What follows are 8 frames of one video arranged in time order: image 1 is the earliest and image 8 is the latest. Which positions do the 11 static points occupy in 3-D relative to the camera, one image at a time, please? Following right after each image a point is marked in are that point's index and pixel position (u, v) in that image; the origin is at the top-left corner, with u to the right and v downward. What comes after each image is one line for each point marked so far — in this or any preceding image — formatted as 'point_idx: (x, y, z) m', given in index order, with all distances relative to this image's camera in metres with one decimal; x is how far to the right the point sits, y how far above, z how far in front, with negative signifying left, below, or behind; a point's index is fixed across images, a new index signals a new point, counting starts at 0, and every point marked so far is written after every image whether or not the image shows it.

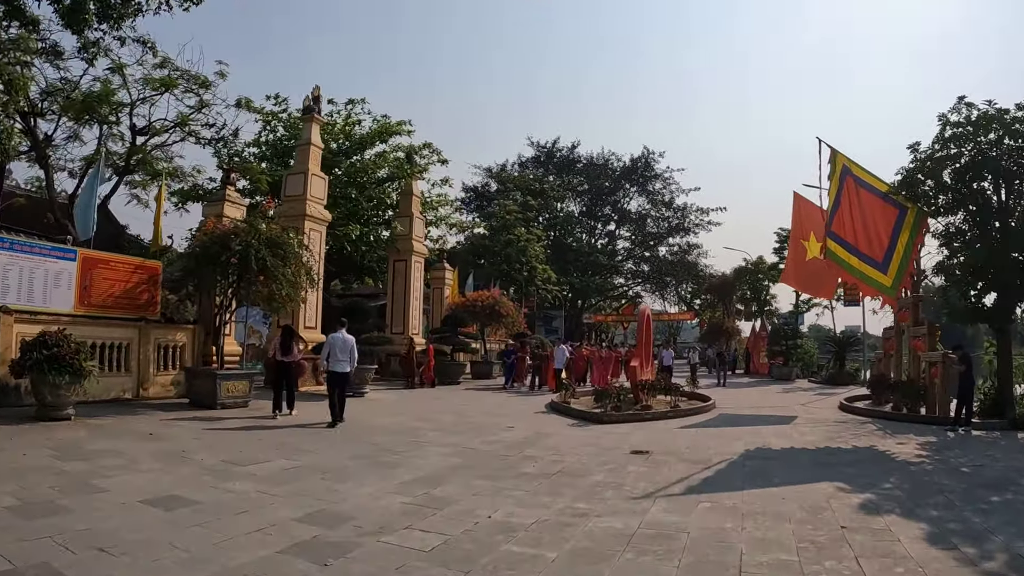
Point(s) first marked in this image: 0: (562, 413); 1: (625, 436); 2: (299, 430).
0: (+0.9, -2.4, +13.3) m
1: (+1.7, -2.2, +10.4) m
2: (-3.2, -2.1, +10.6) m
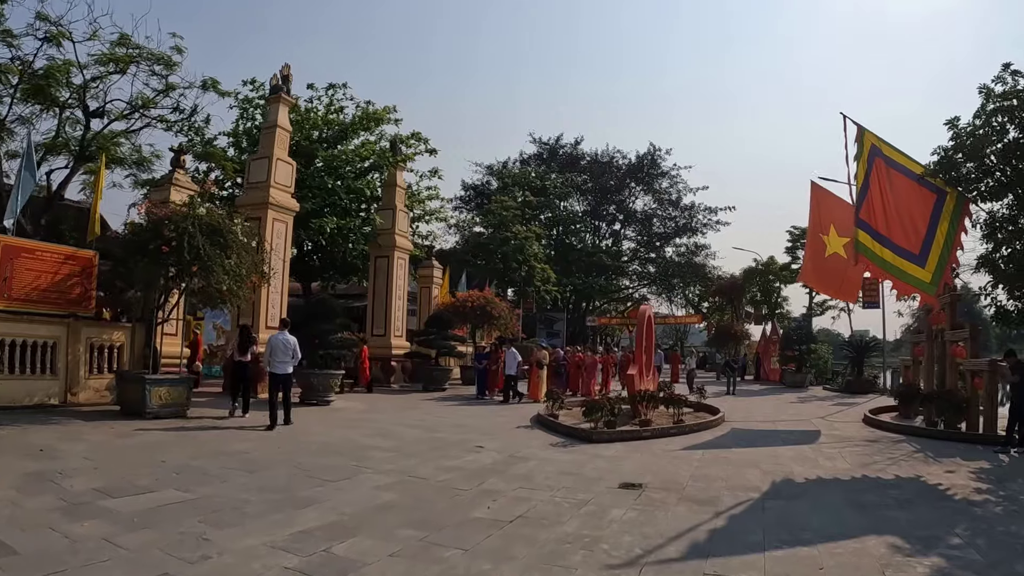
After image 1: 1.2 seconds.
0: (+0.5, -2.3, +11.5) m
1: (+1.2, -2.1, +8.6) m
2: (-3.6, -2.0, +8.9) m
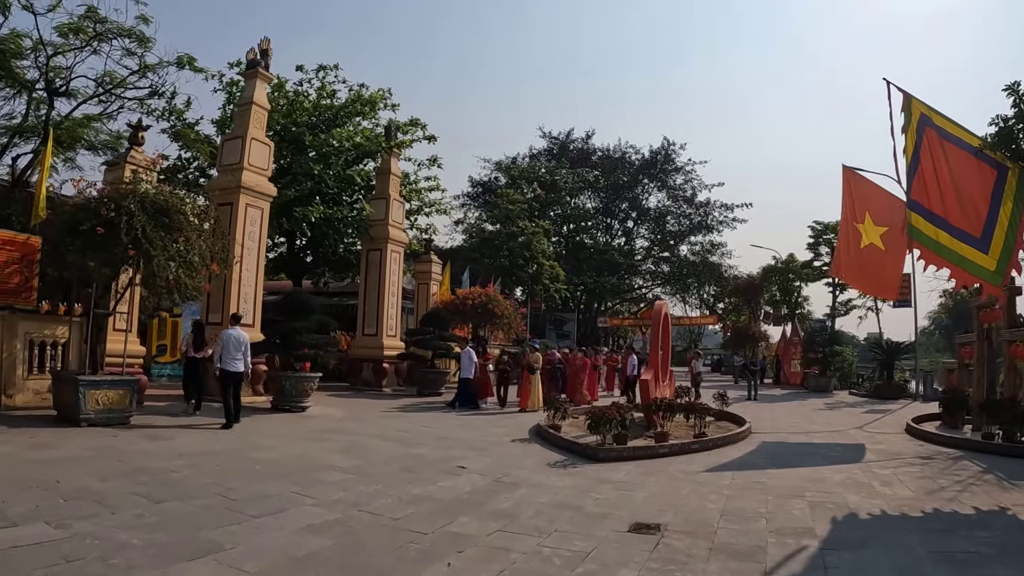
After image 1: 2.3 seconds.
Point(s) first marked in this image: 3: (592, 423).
0: (+0.5, -2.2, +9.8) m
1: (+1.1, -1.9, +6.9) m
2: (-3.7, -1.9, +7.3) m
3: (+1.0, -1.7, +8.7) m
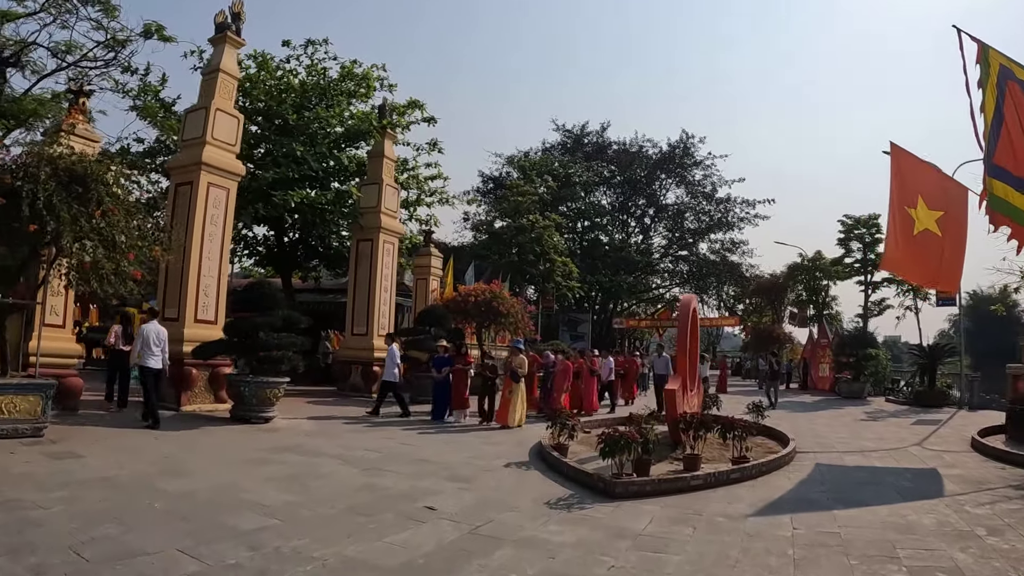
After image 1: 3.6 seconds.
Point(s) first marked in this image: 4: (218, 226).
0: (+0.4, -2.0, +7.9) m
1: (+1.0, -1.8, +5.0) m
2: (-3.9, -1.7, +5.4) m
3: (+0.9, -1.6, +6.8) m
4: (-4.8, +1.0, +11.8) m
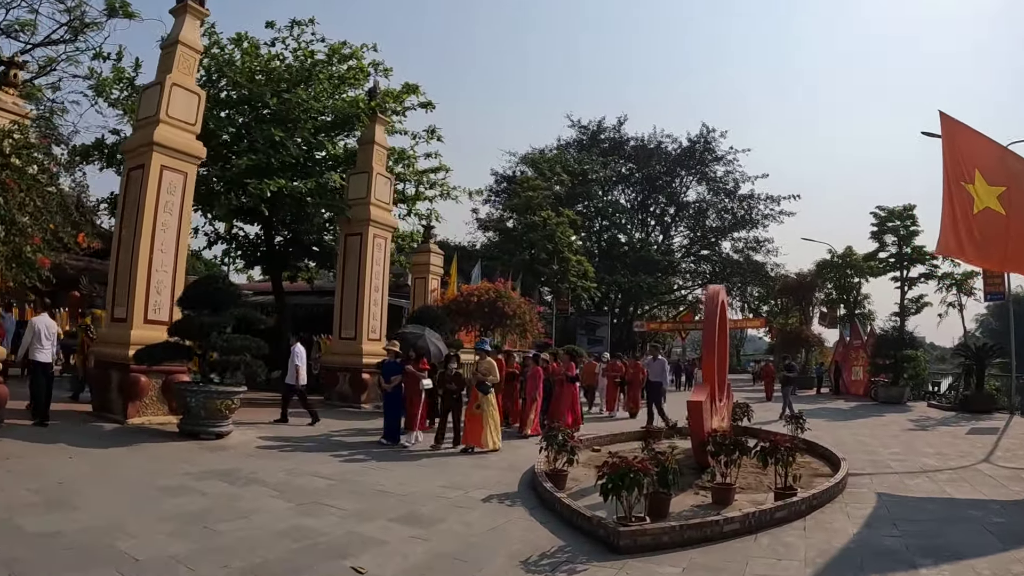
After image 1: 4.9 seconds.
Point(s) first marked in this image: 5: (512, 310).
0: (+0.2, -1.9, +6.2) m
1: (+0.7, -1.6, +3.3) m
2: (-4.1, -1.6, +3.9) m
3: (+0.7, -1.4, +5.1) m
4: (-4.9, +1.1, +10.3) m
5: (0.0, -0.6, +18.7) m
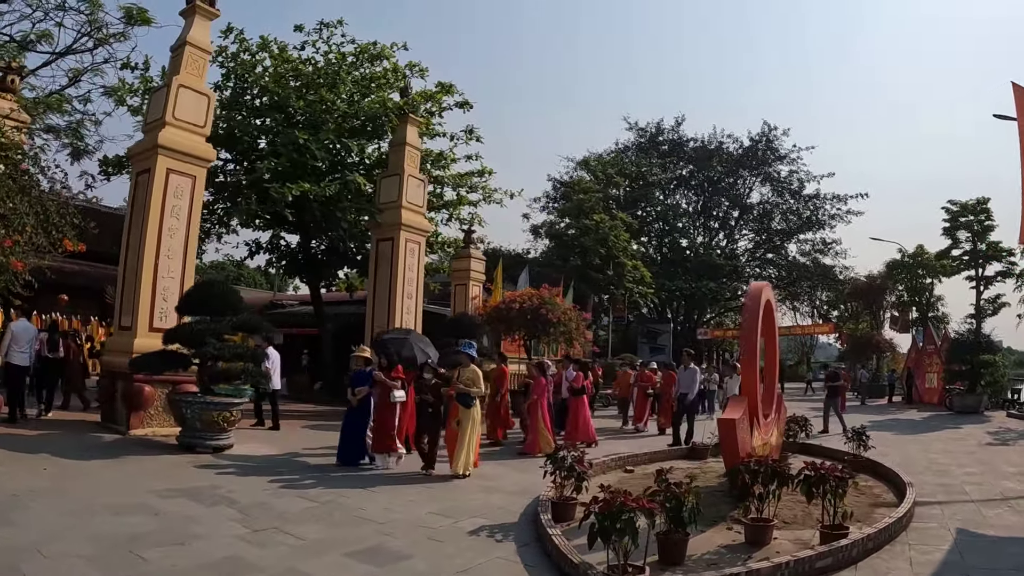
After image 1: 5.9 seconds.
0: (+0.1, -1.9, +5.3) m
1: (+0.4, -1.6, +2.3) m
2: (-4.4, -1.6, +3.4) m
3: (+0.5, -1.4, +4.2) m
4: (-4.6, +1.0, +9.9) m
5: (+1.1, -0.7, +17.8) m
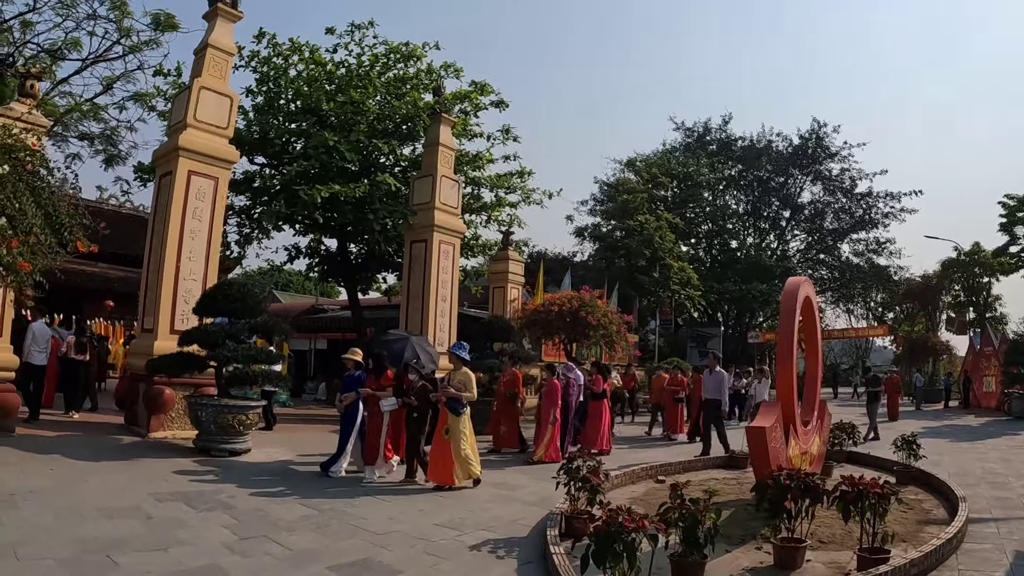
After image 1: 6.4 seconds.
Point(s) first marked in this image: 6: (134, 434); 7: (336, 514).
0: (+0.2, -1.9, +4.9) m
1: (+0.2, -1.5, +1.9) m
2: (-4.5, -1.6, +3.3) m
3: (+0.4, -1.4, +3.7) m
4: (-4.3, +1.0, +9.9) m
5: (+2.0, -0.8, +17.3) m
6: (-4.8, -1.9, +8.9) m
7: (-1.4, -1.9, +5.8) m
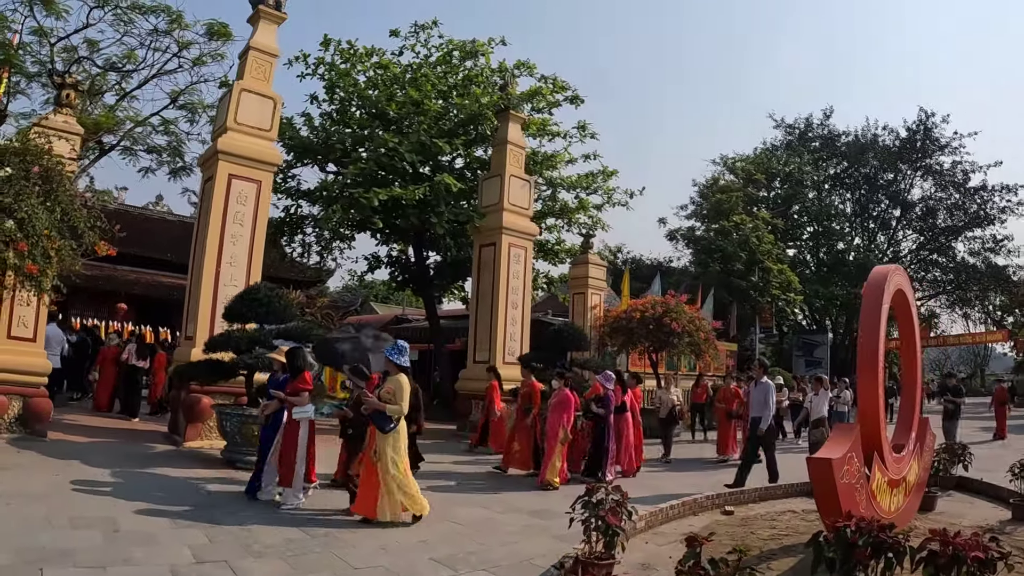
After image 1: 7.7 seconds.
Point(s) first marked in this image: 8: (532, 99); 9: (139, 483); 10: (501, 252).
0: (+0.1, -1.8, +4.0) m
1: (-0.4, -1.4, +1.1) m
2: (-4.7, -1.6, +3.1) m
3: (+0.2, -1.3, +2.8) m
4: (-3.6, +0.9, +9.6) m
5: (+3.8, -0.9, +16.0) m
6: (-4.2, -1.9, +8.7) m
7: (-1.3, -1.9, +5.2) m
8: (+0.6, +4.5, +16.6) m
9: (-3.4, -1.9, +6.4) m
10: (-0.2, +0.7, +14.0) m
